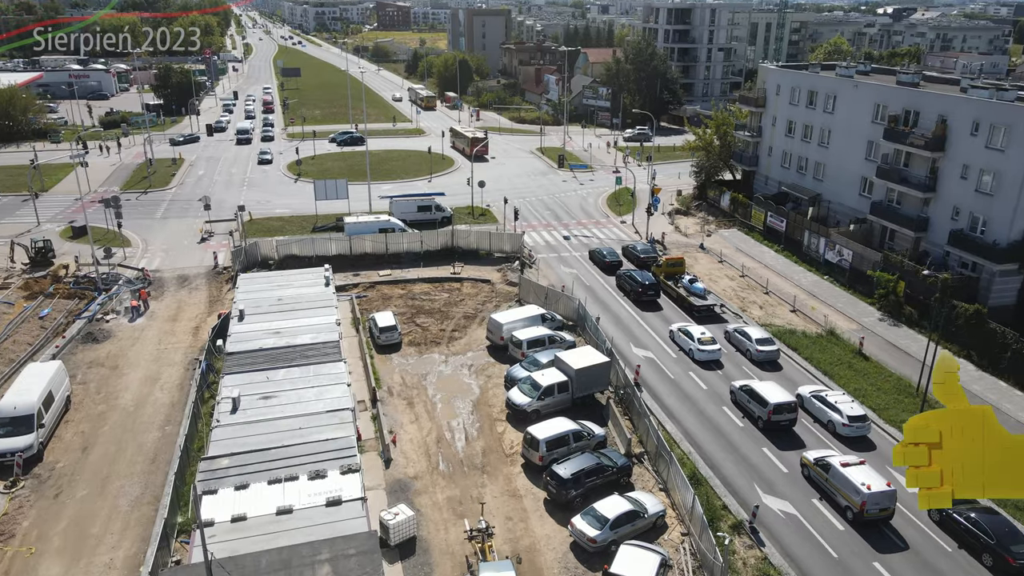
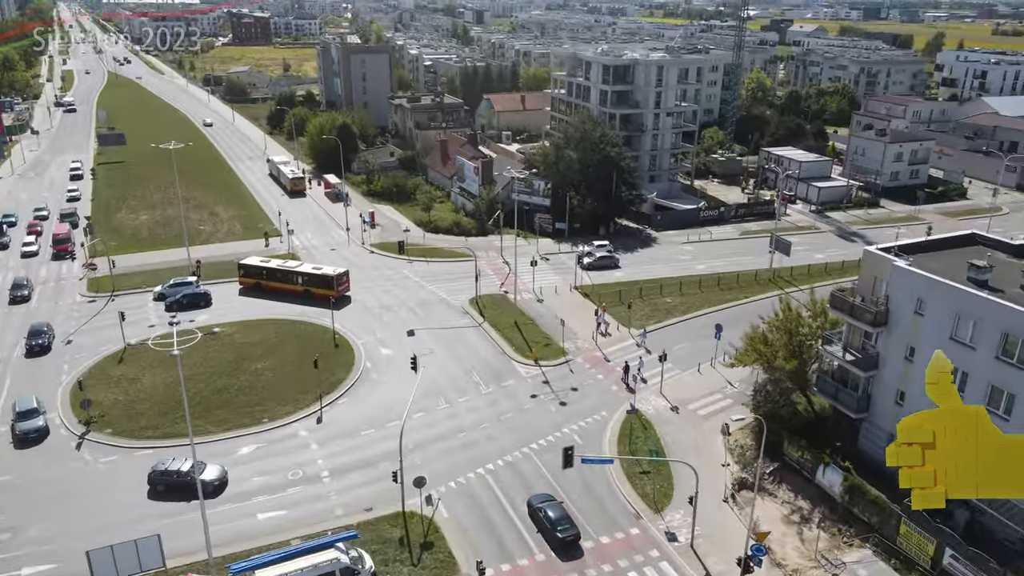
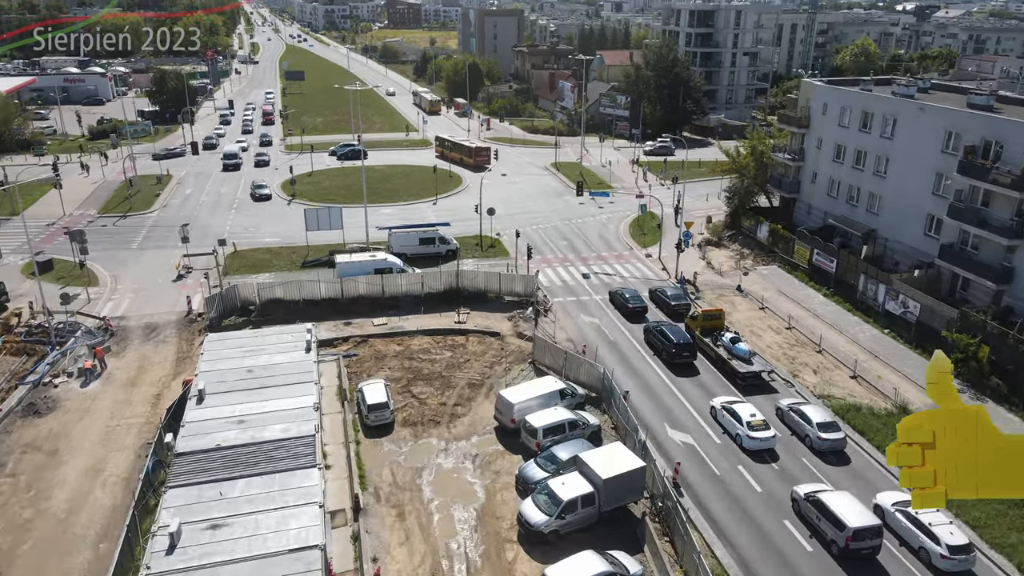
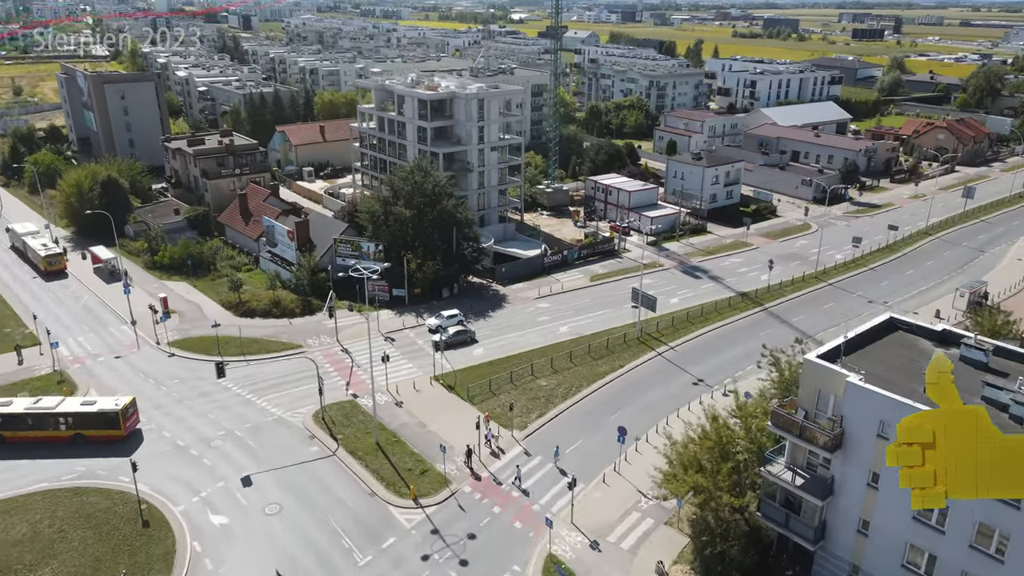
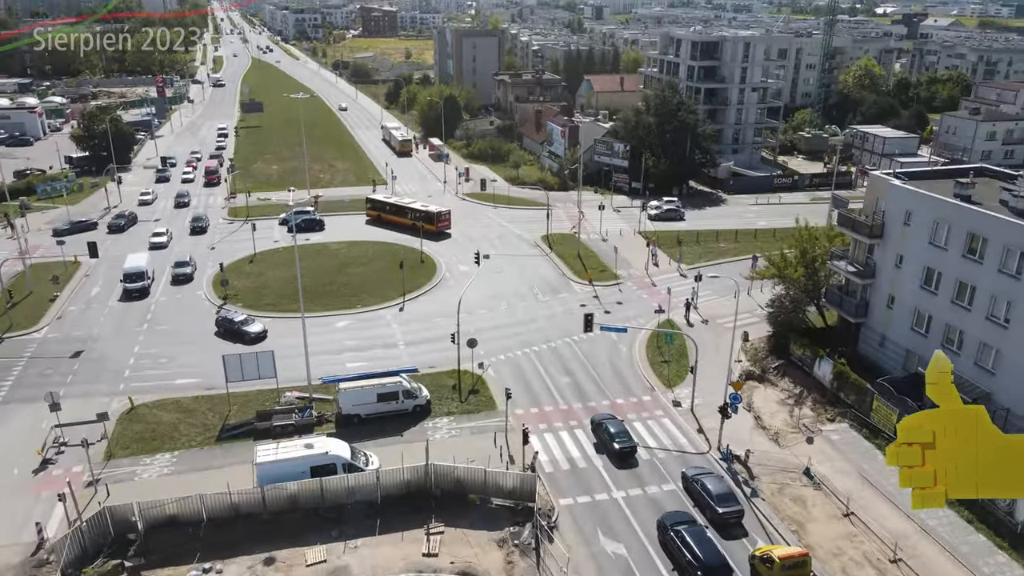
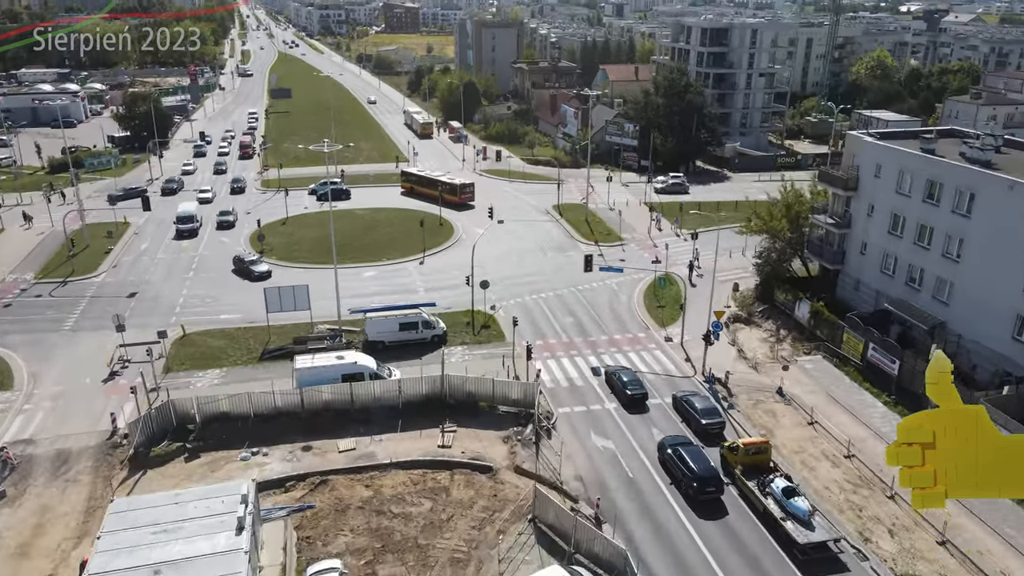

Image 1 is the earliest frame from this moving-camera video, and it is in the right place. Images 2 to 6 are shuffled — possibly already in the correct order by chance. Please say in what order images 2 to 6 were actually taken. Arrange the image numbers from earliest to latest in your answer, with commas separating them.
3, 6, 5, 2, 4
